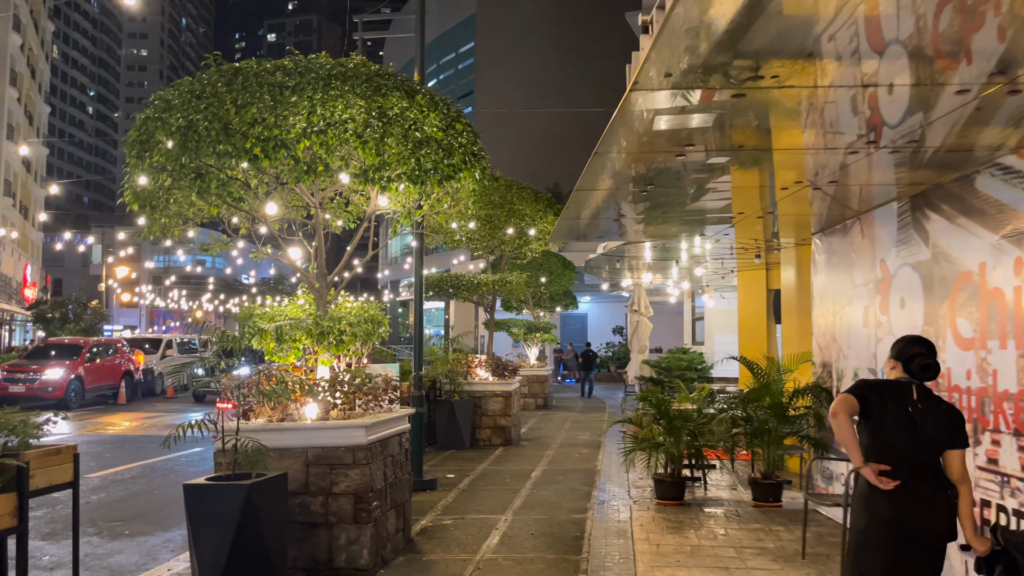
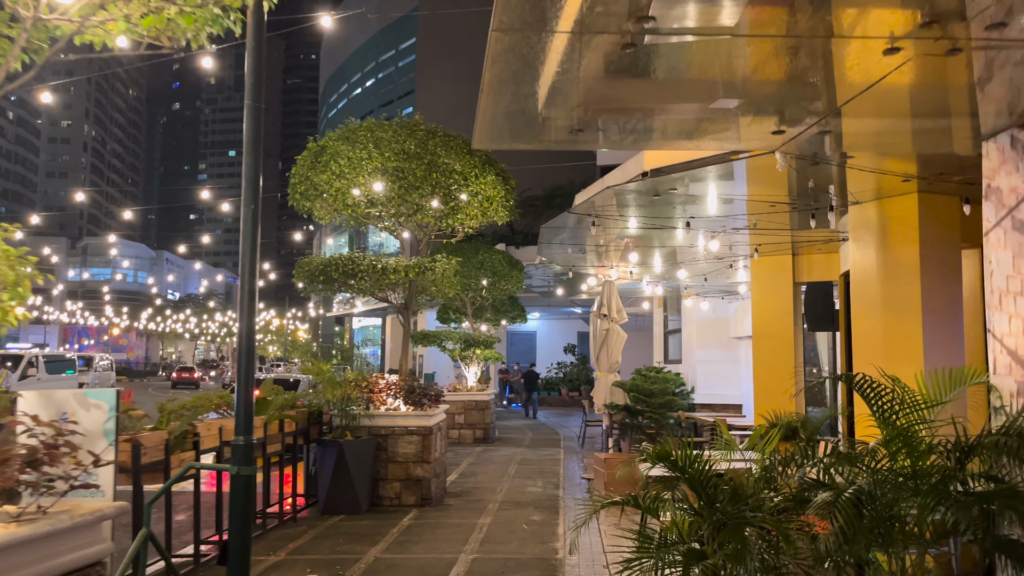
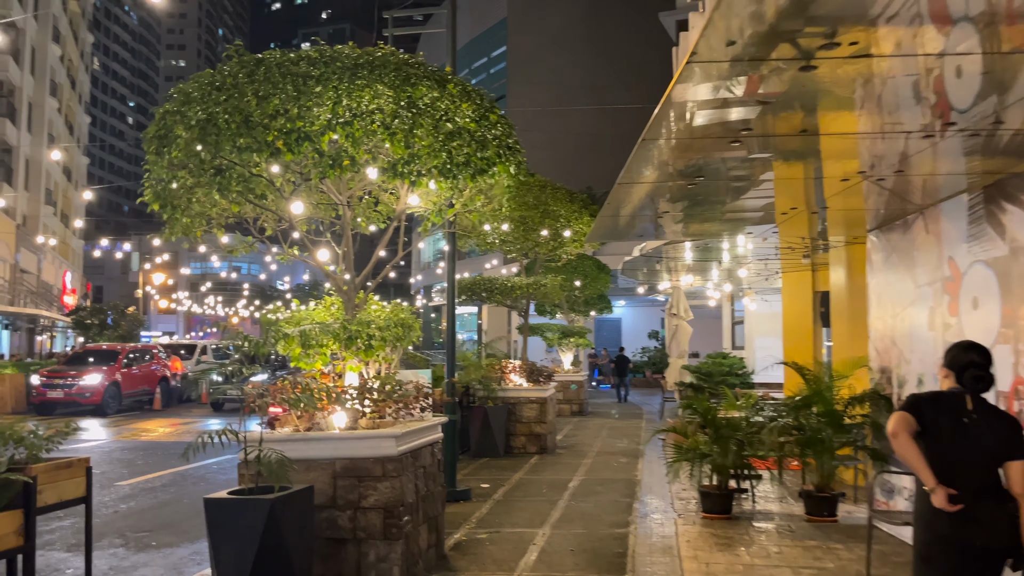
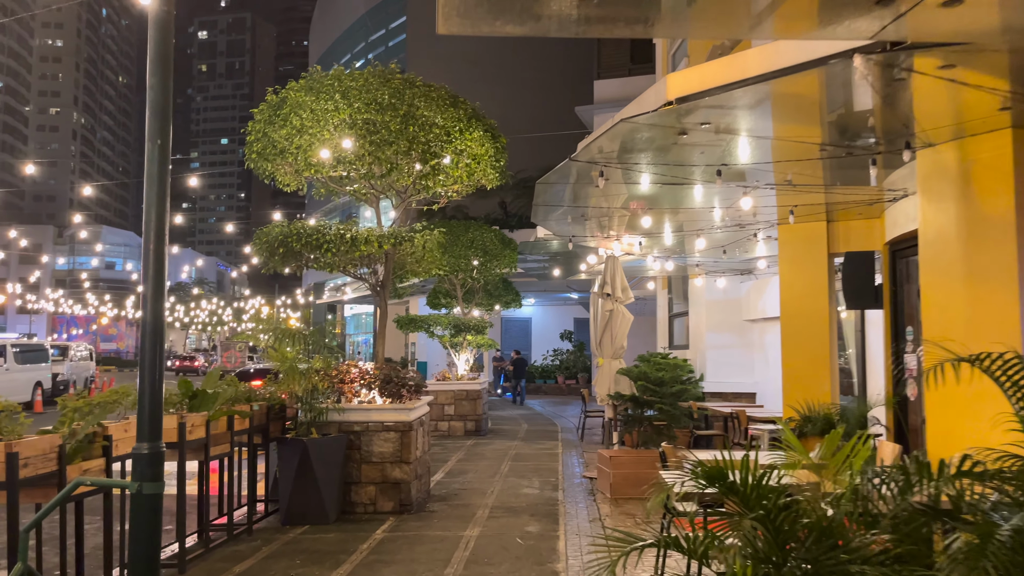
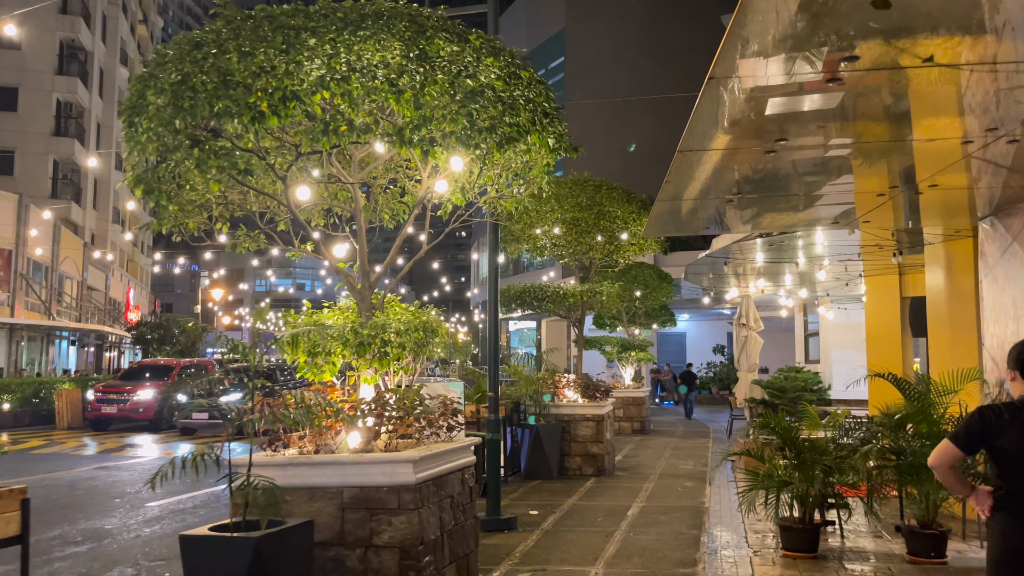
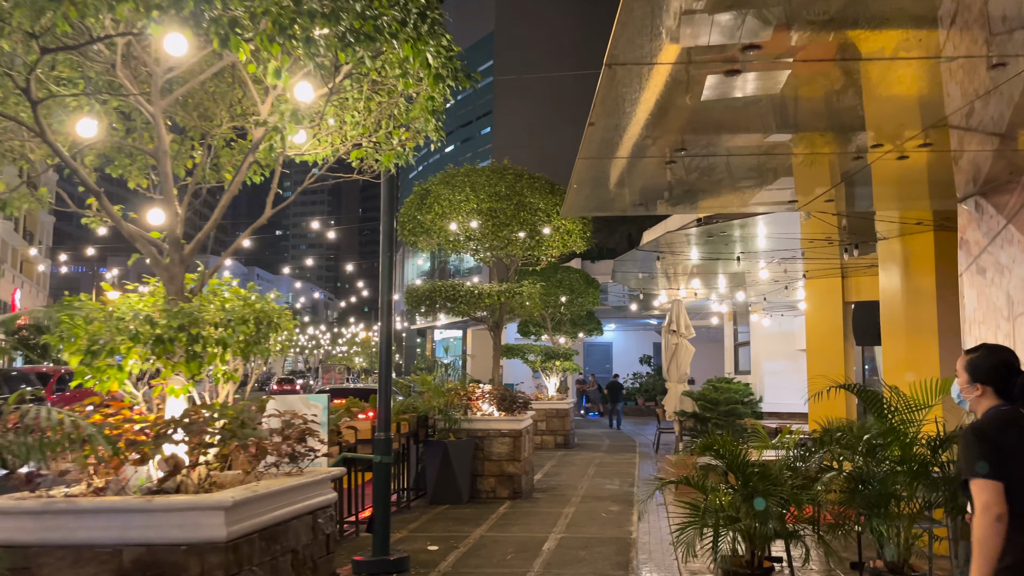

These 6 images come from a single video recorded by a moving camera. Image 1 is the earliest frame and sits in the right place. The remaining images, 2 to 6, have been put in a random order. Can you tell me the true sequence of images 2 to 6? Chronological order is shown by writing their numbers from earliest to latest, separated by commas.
3, 5, 6, 2, 4
